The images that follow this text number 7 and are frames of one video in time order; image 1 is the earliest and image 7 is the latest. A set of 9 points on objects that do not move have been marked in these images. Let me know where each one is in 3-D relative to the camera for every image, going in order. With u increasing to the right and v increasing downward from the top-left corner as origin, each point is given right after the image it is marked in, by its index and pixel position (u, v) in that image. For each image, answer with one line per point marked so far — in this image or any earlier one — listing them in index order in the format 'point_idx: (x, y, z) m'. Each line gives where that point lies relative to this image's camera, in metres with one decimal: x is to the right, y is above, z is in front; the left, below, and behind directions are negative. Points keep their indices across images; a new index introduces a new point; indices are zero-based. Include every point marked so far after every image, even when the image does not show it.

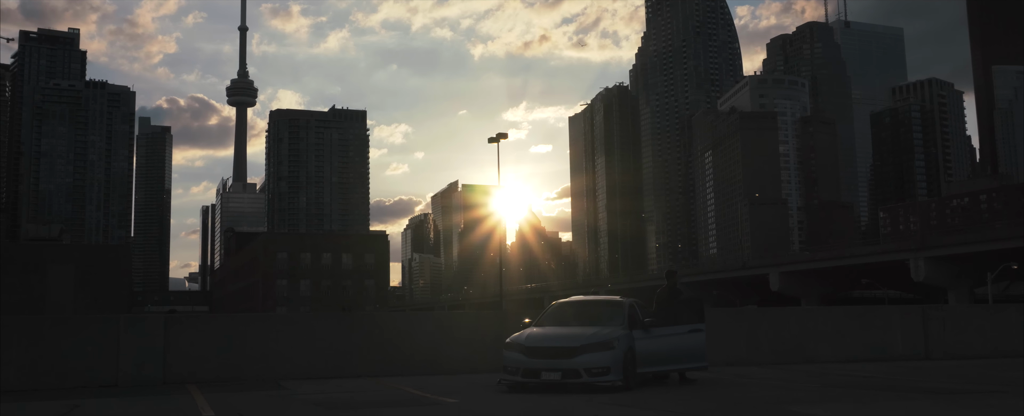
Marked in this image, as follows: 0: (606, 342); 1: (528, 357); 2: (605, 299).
0: (+1.2, -1.7, +12.3) m
1: (+0.2, -1.9, +12.3) m
2: (+1.4, -1.3, +14.1) m
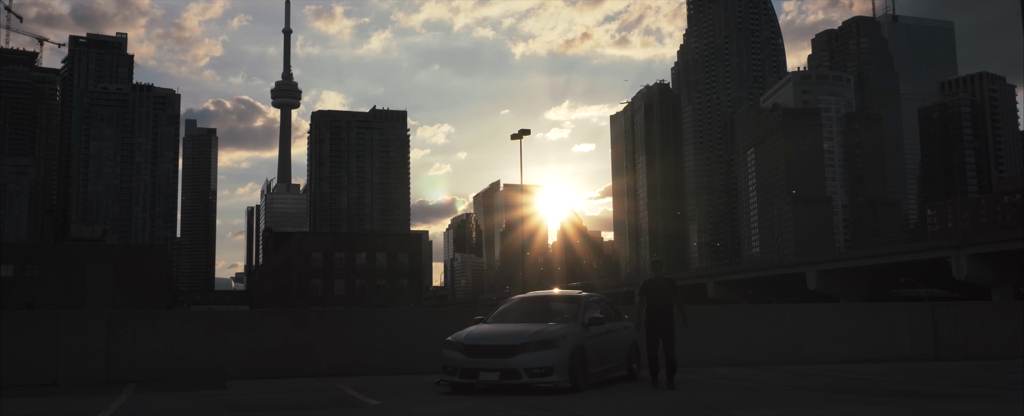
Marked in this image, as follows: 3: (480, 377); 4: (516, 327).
0: (+0.4, -1.6, +11.5) m
1: (-0.5, -1.7, +11.5) m
2: (+0.7, -1.2, +13.2) m
3: (-0.4, -2.0, +11.3) m
4: (0.0, -1.5, +12.0) m
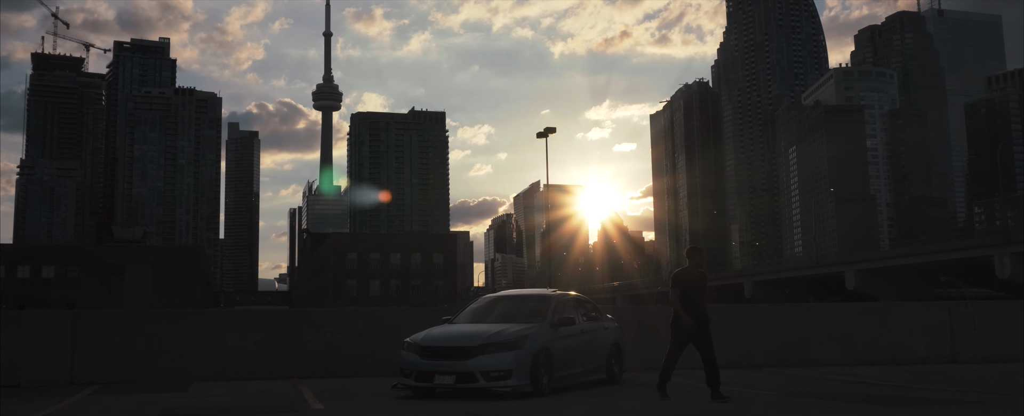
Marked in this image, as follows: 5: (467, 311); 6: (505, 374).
0: (0.0, -1.5, +10.8) m
1: (-1.0, -1.7, +10.9) m
2: (+0.3, -1.1, +12.5) m
3: (-0.8, -1.9, +10.7) m
4: (-0.4, -1.4, +11.4) m
5: (-0.8, -1.4, +13.3) m
6: (-0.1, -1.8, +10.7) m
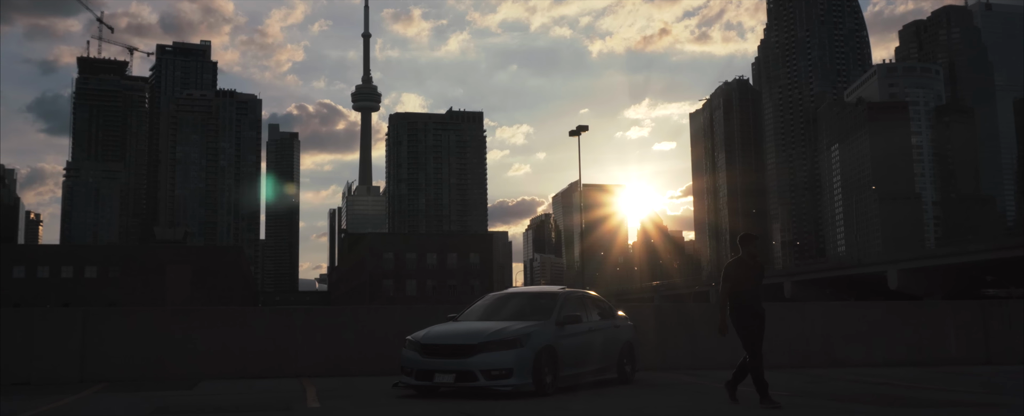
0: (0.0, -1.4, +10.5) m
1: (-1.0, -1.6, +10.6) m
2: (+0.4, -1.1, +12.2) m
3: (-0.8, -1.8, +10.4) m
4: (-0.4, -1.3, +11.1) m
5: (-0.7, -1.4, +13.1) m
6: (-0.1, -1.8, +10.4) m
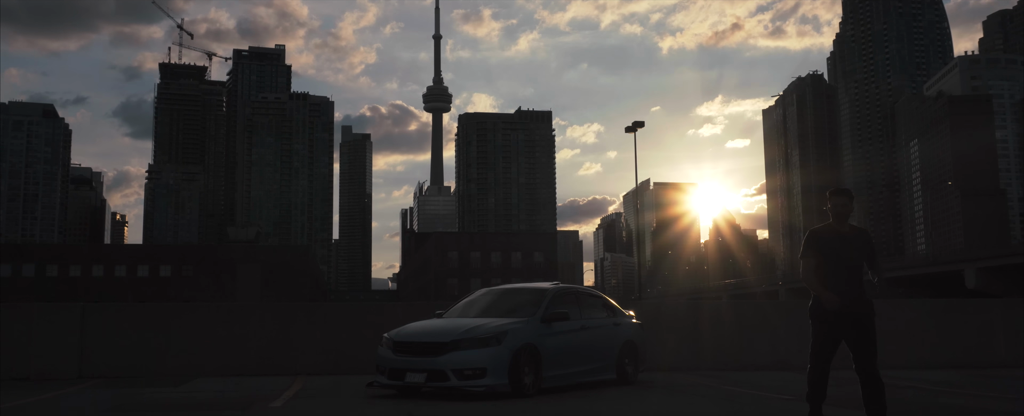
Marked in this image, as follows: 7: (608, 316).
0: (-0.3, -1.4, +10.0) m
1: (-1.2, -1.5, +10.2) m
2: (+0.3, -1.0, +11.7) m
3: (-1.1, -1.8, +10.0) m
4: (-0.6, -1.2, +10.6) m
5: (-0.7, -1.3, +12.6) m
6: (-0.3, -1.7, +9.9) m
7: (+1.2, -1.3, +12.2) m
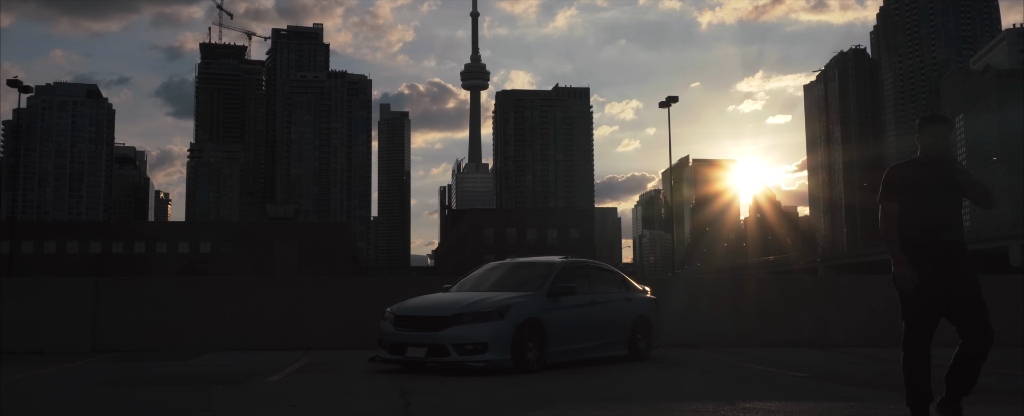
0: (-0.2, -1.1, +9.8) m
1: (-1.2, -1.2, +10.0) m
2: (+0.4, -0.7, +11.4) m
3: (-1.1, -1.5, +9.8) m
4: (-0.5, -0.9, +10.4) m
5: (-0.6, -1.0, +12.4) m
6: (-0.3, -1.4, +9.7) m
7: (+1.3, -1.0, +11.9) m
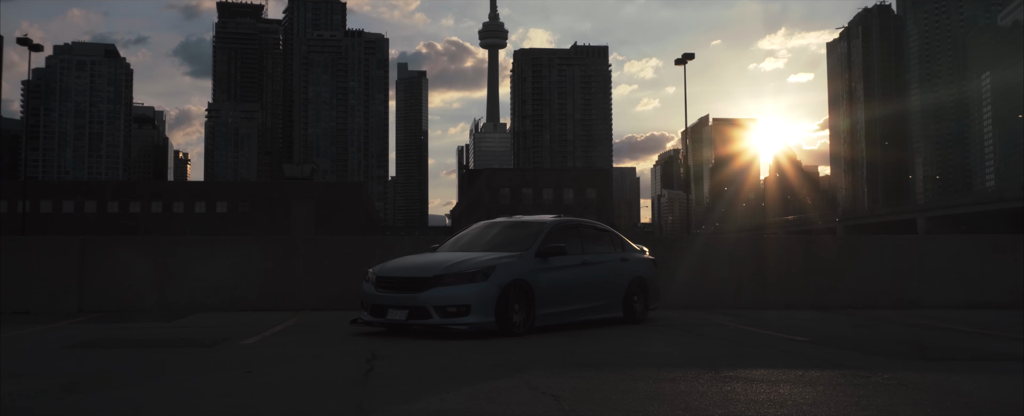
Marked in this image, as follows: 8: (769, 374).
0: (-0.4, -0.6, +9.4) m
1: (-1.3, -0.8, +9.6) m
2: (+0.3, -0.2, +11.0) m
3: (-1.2, -1.0, +9.4) m
4: (-0.7, -0.5, +10.0) m
5: (-0.7, -0.4, +12.0) m
6: (-0.5, -1.0, +9.3) m
7: (+1.2, -0.5, +11.5) m
8: (+1.8, -1.2, +6.8) m
